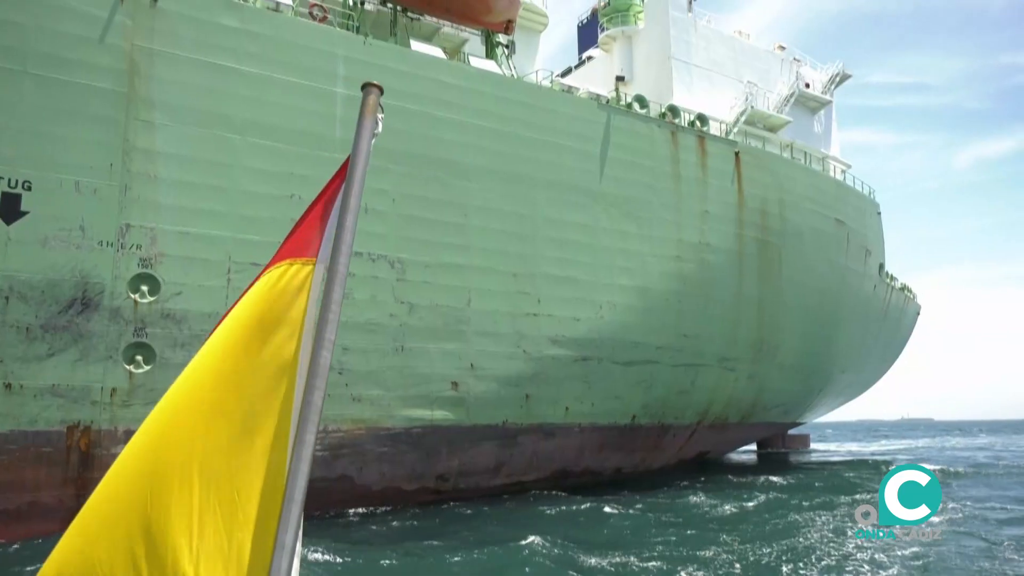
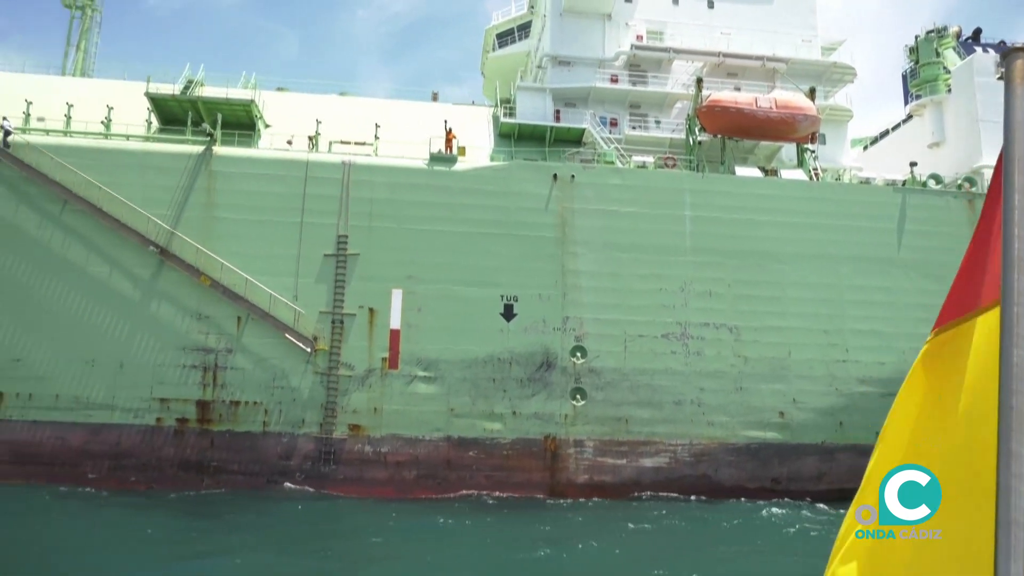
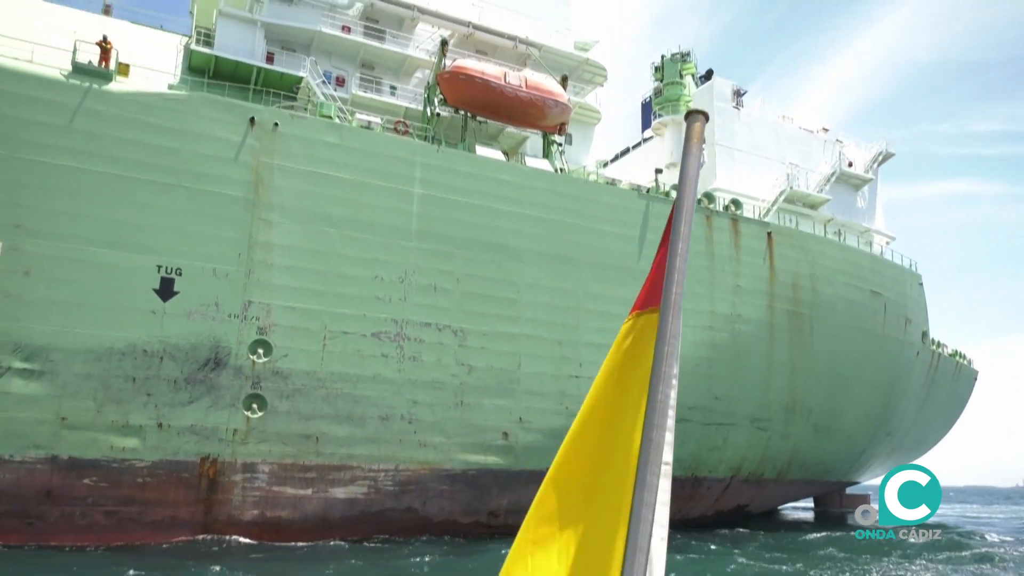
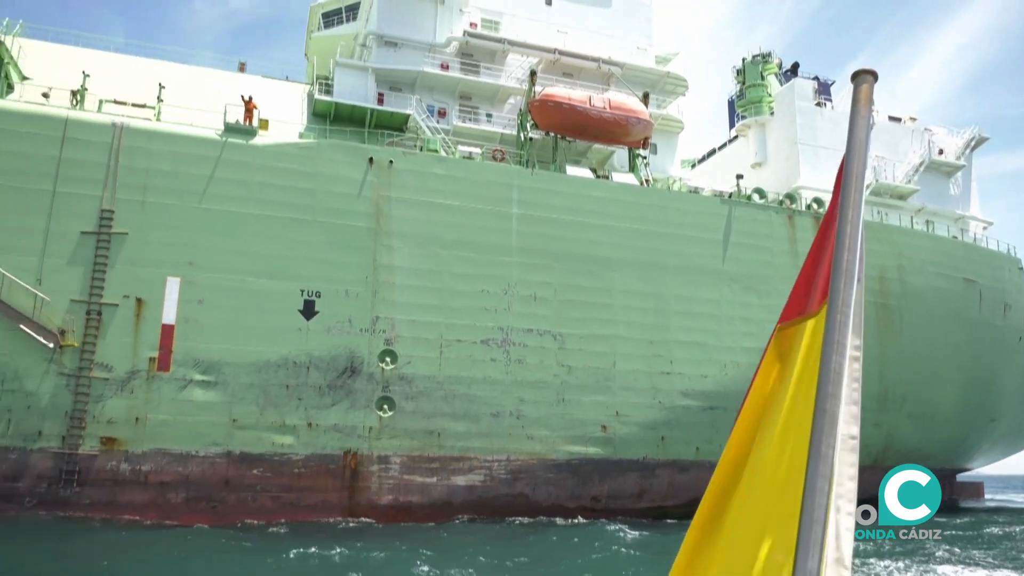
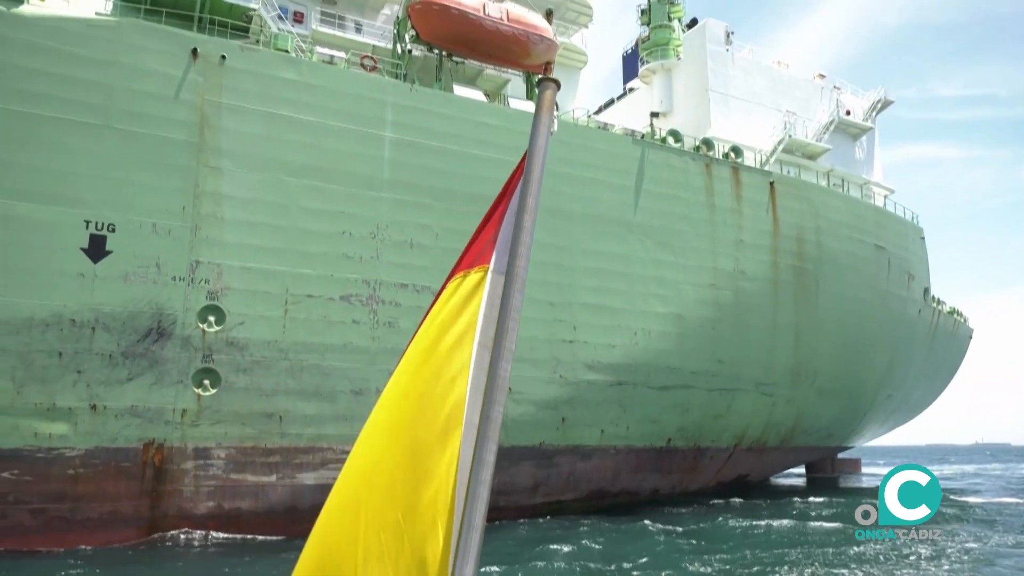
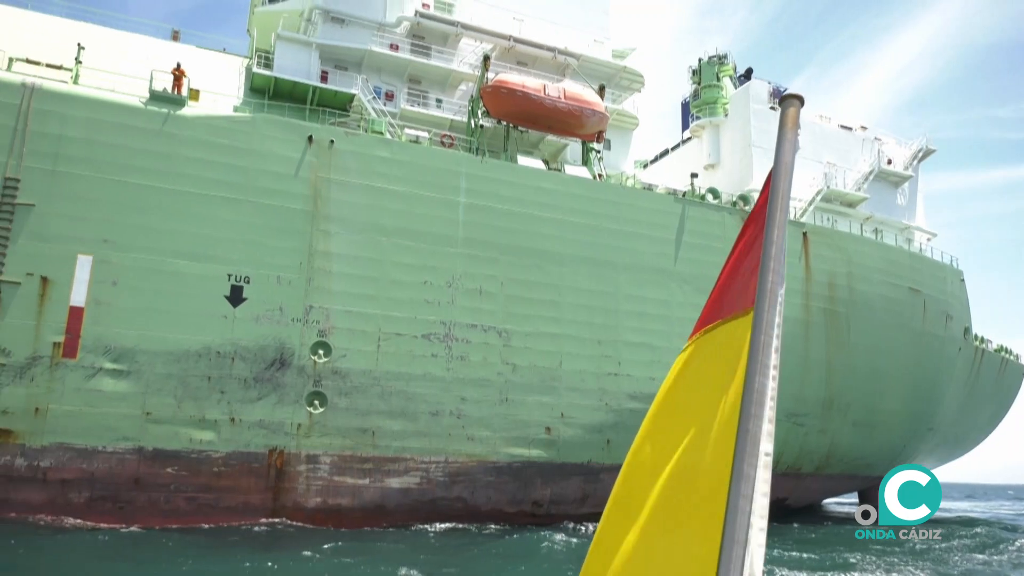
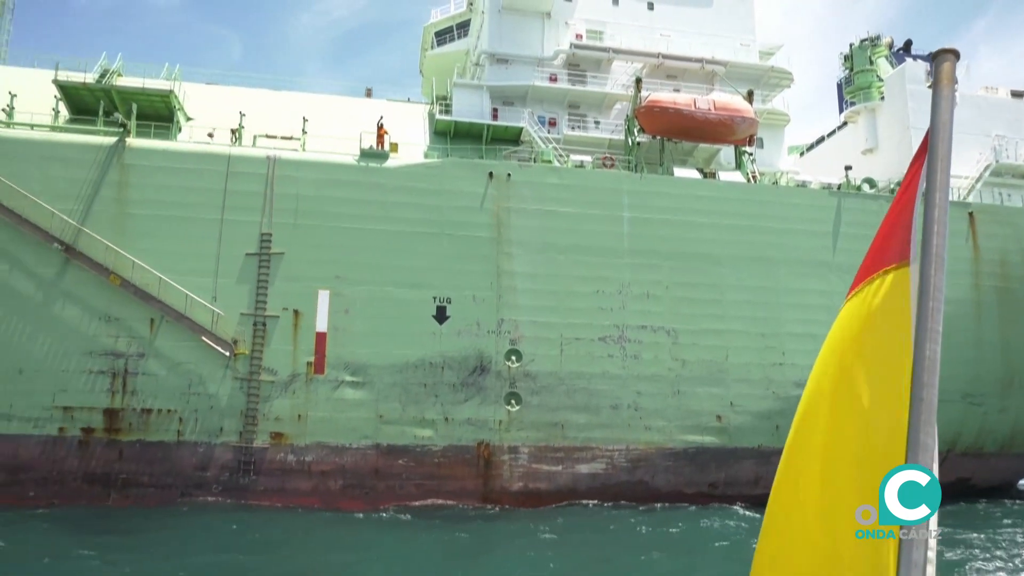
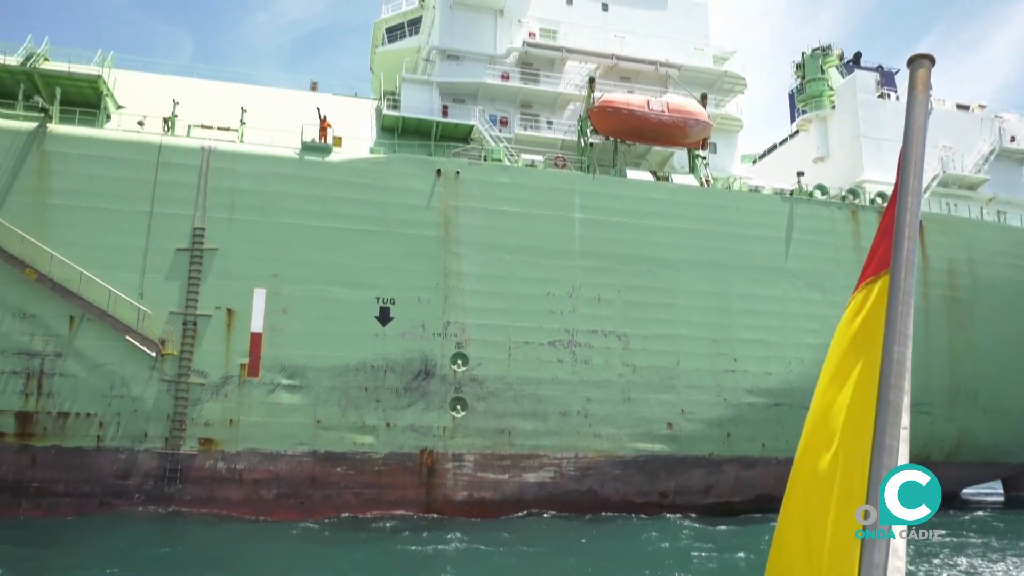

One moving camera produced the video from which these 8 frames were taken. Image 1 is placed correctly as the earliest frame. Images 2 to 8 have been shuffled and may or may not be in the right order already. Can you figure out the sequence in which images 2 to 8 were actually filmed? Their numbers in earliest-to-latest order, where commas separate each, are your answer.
5, 3, 6, 4, 8, 7, 2
